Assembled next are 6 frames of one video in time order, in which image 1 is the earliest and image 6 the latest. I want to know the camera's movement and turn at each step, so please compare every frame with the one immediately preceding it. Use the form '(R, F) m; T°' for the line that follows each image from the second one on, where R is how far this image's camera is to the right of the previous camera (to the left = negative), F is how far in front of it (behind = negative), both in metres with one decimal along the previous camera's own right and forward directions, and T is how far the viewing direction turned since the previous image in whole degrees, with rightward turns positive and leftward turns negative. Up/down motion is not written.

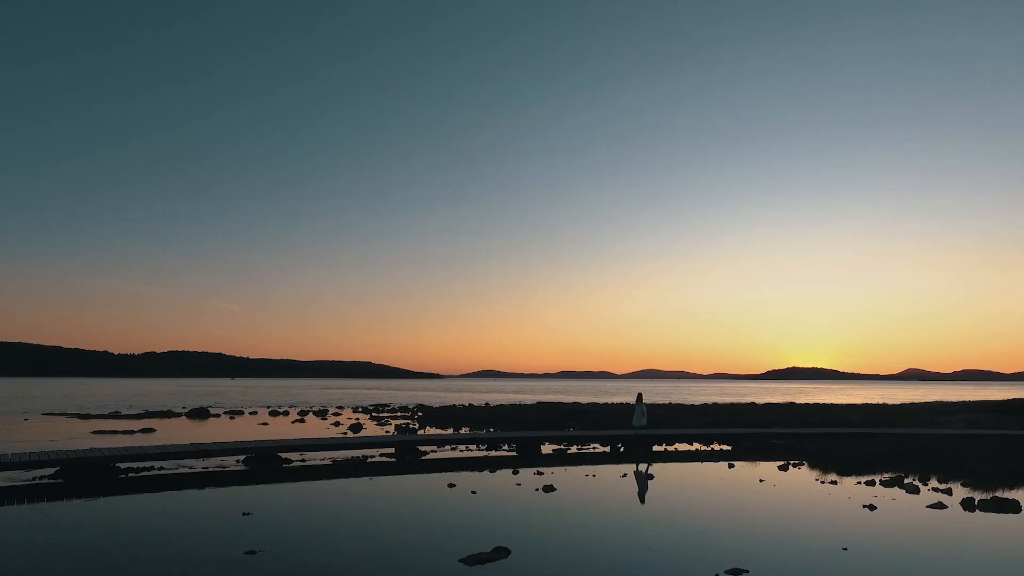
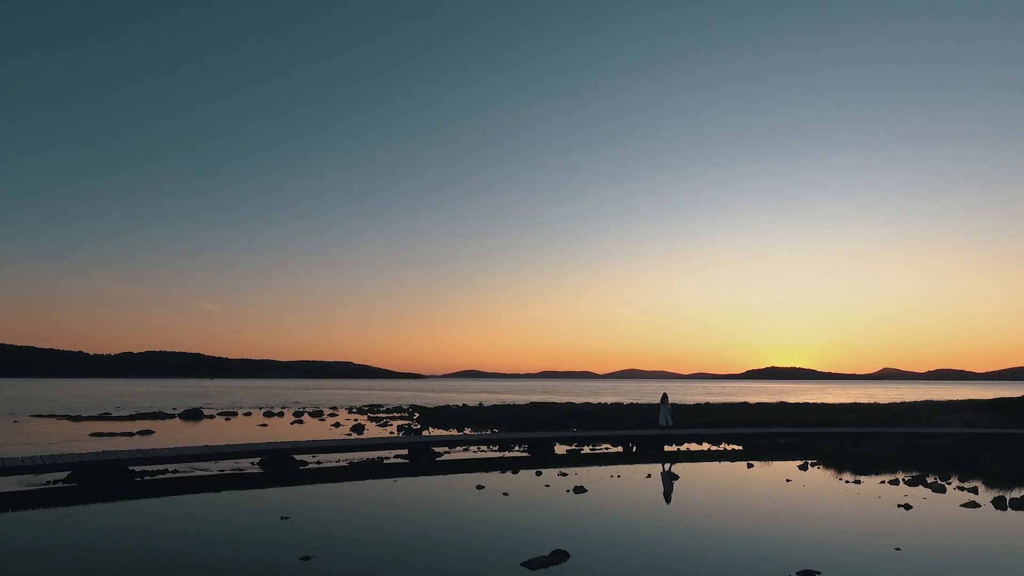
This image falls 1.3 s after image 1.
(-1.6, +0.3) m; +1°
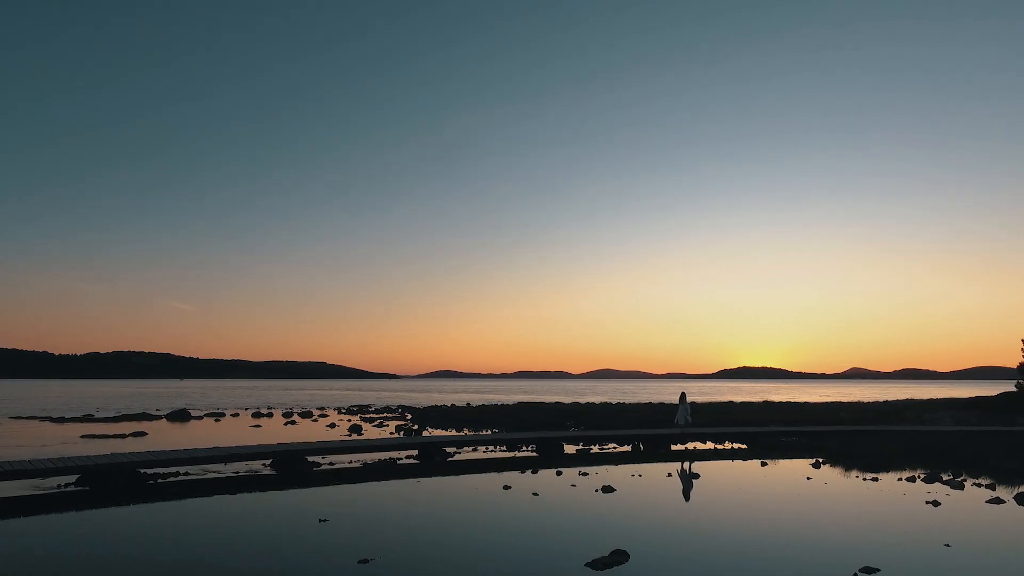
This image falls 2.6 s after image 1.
(-1.7, +0.2) m; +2°
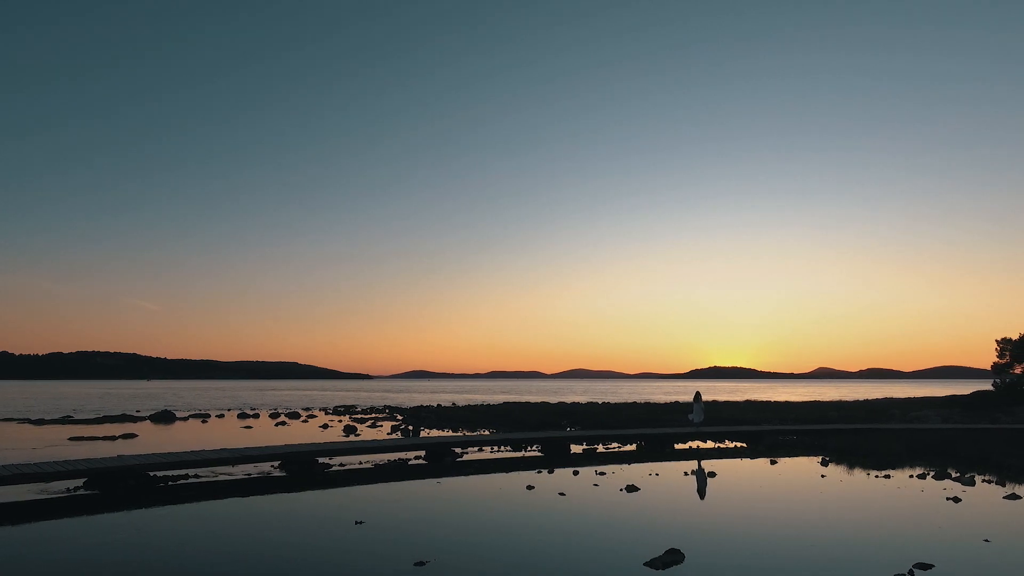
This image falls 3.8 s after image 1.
(-1.6, +0.2) m; +2°
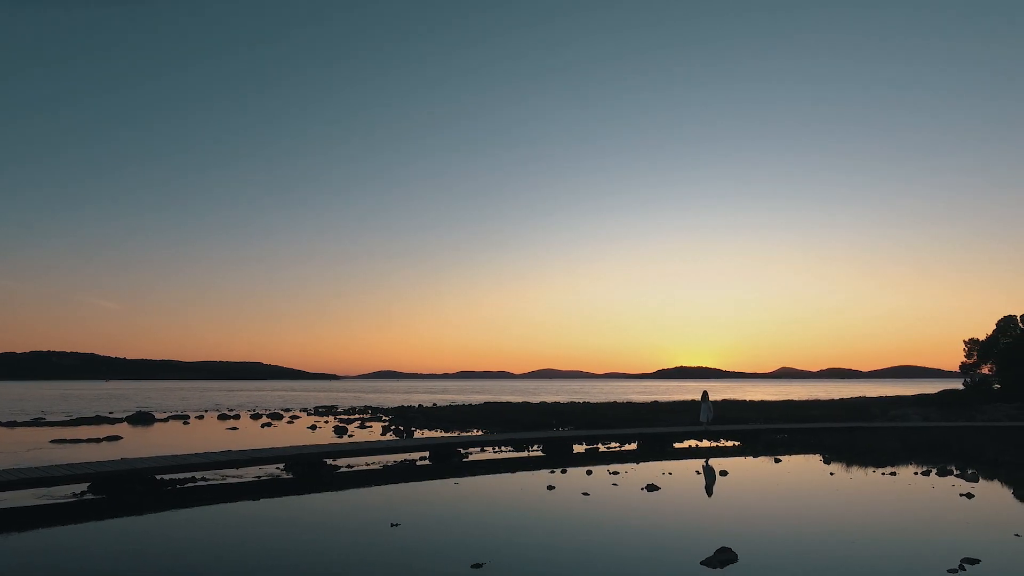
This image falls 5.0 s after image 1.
(-1.7, +0.2) m; +3°
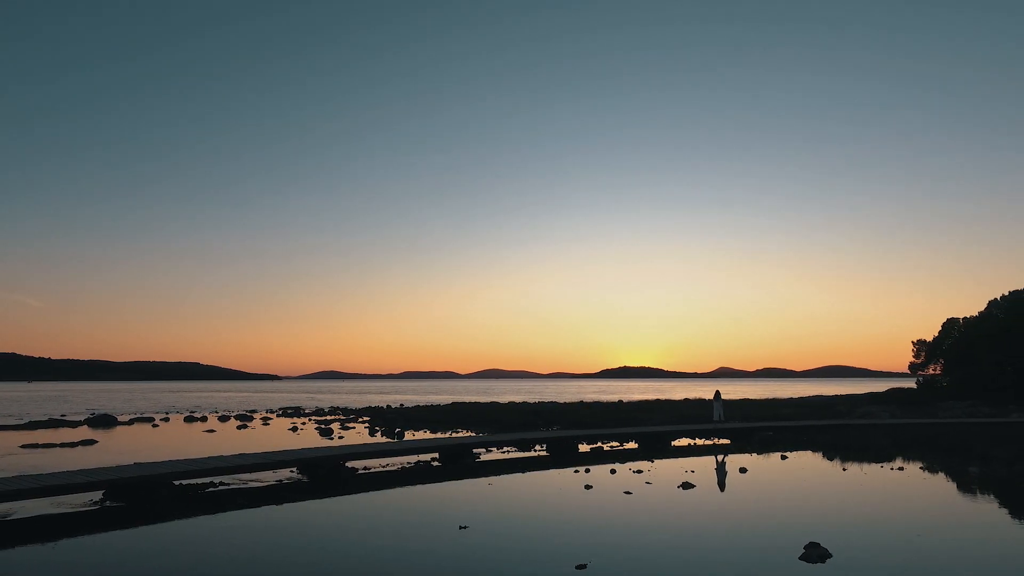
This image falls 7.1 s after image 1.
(-3.0, +0.3) m; +4°
